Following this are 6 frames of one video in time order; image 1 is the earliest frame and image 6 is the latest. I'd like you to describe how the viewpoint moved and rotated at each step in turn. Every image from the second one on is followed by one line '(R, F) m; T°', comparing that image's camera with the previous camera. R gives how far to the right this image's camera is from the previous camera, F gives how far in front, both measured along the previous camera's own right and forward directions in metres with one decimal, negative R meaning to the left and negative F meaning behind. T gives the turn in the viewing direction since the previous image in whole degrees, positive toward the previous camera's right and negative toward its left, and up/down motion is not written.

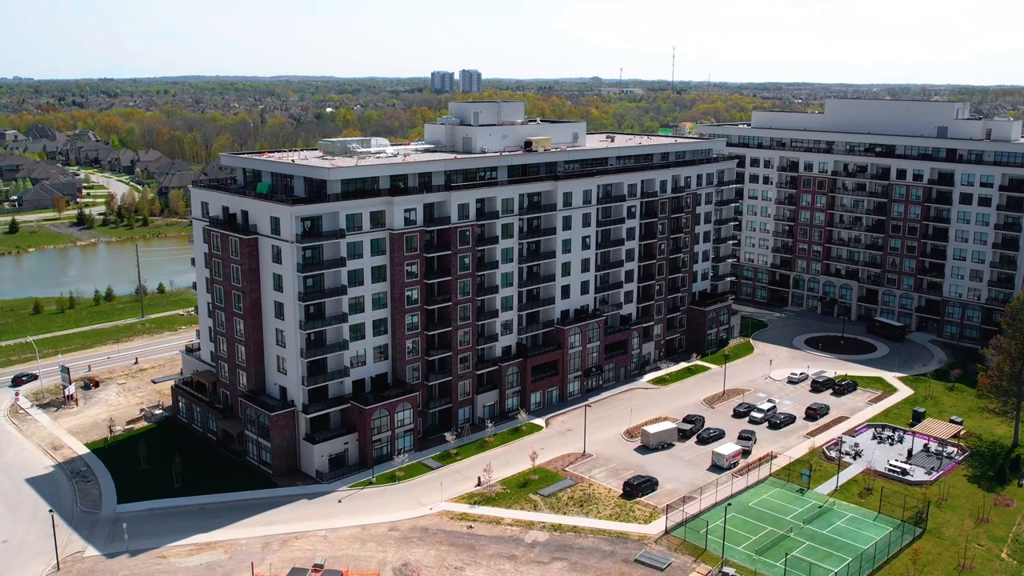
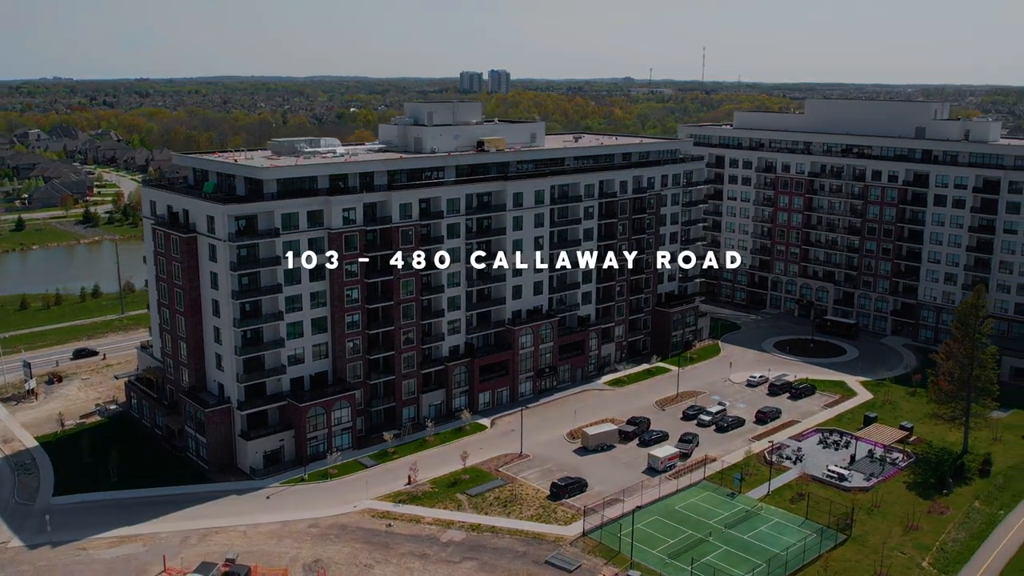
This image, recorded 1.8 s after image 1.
(+8.1, +0.1) m; -2°
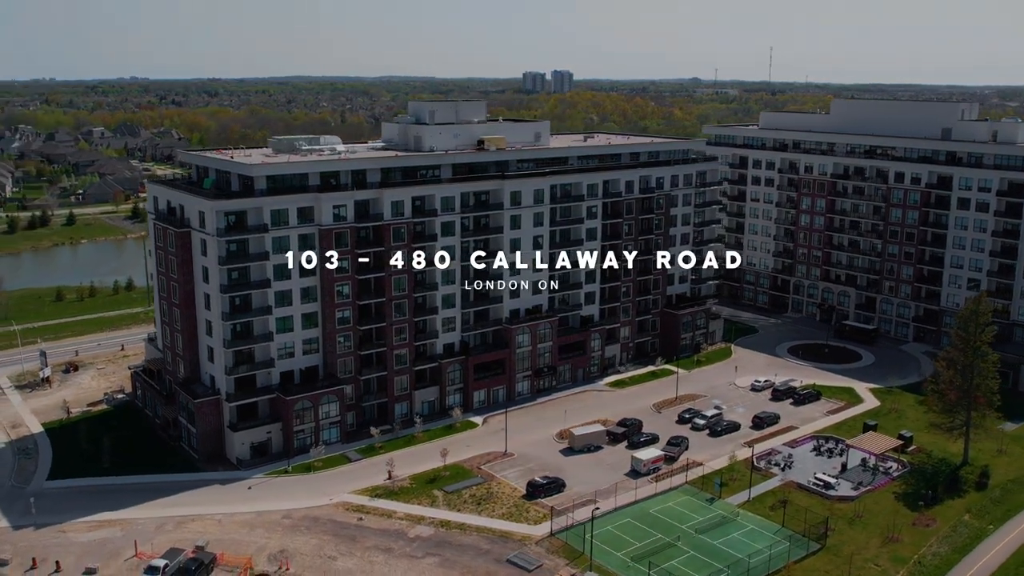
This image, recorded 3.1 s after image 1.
(+6.4, +0.2) m; -4°
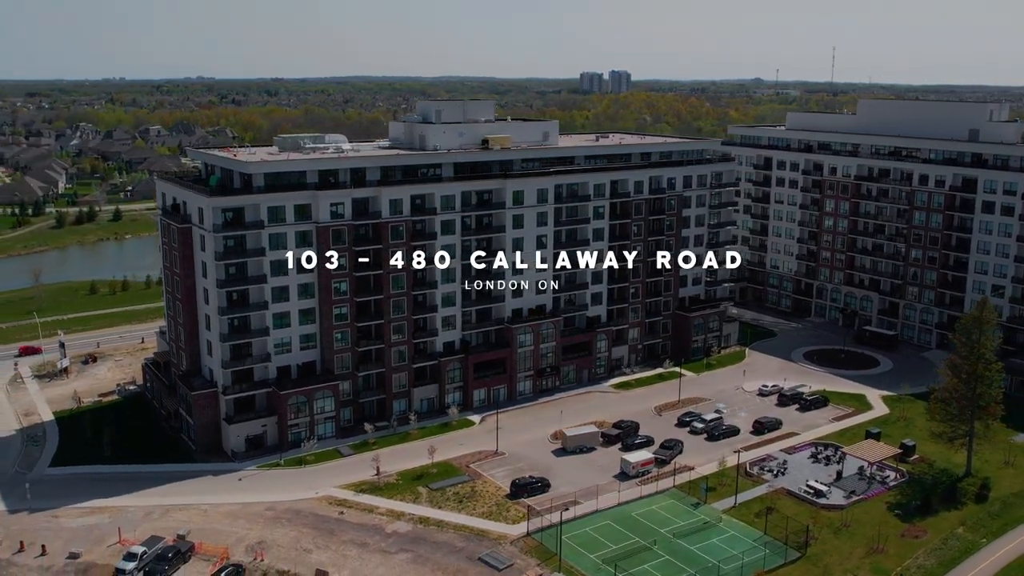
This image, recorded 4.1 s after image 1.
(+5.3, +0.2) m; -3°
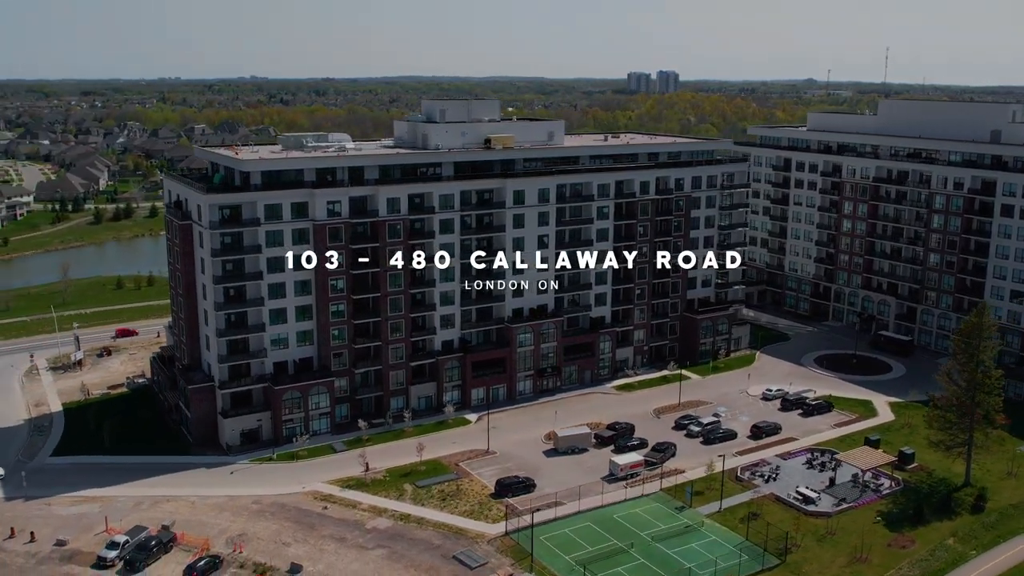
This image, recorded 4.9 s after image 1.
(+4.5, +0.1) m; -3°
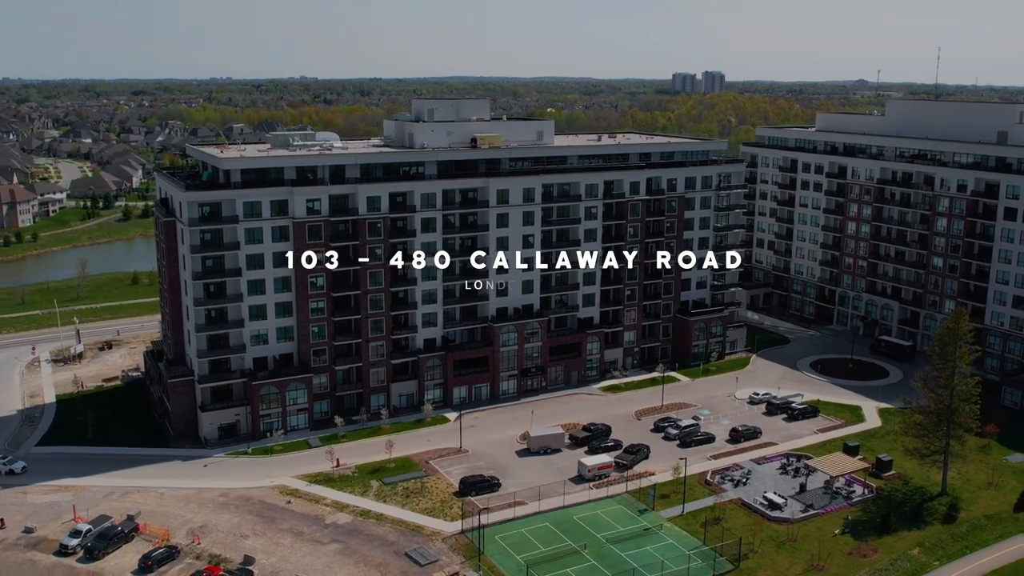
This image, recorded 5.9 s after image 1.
(+6.1, 0.0) m; -3°
